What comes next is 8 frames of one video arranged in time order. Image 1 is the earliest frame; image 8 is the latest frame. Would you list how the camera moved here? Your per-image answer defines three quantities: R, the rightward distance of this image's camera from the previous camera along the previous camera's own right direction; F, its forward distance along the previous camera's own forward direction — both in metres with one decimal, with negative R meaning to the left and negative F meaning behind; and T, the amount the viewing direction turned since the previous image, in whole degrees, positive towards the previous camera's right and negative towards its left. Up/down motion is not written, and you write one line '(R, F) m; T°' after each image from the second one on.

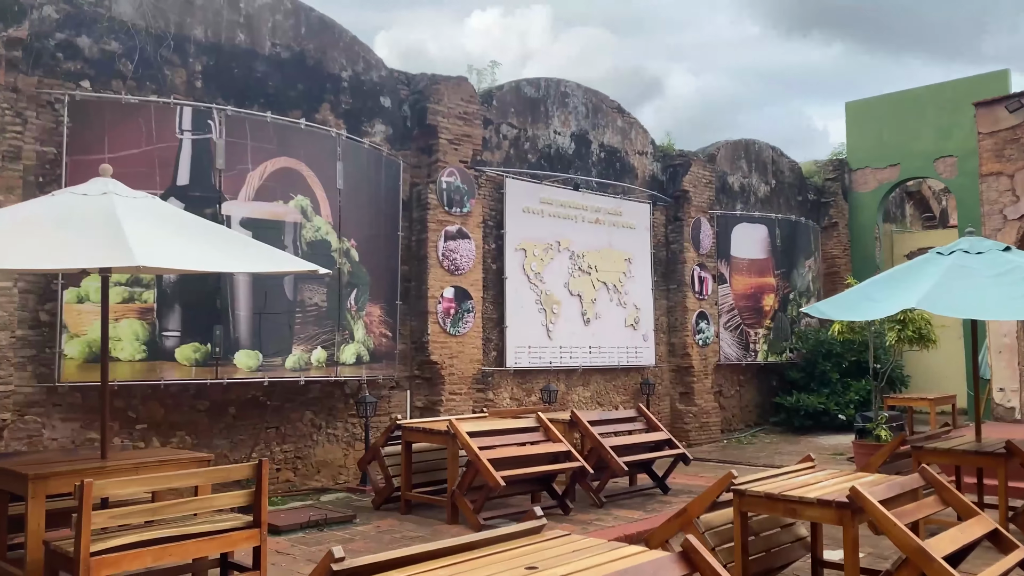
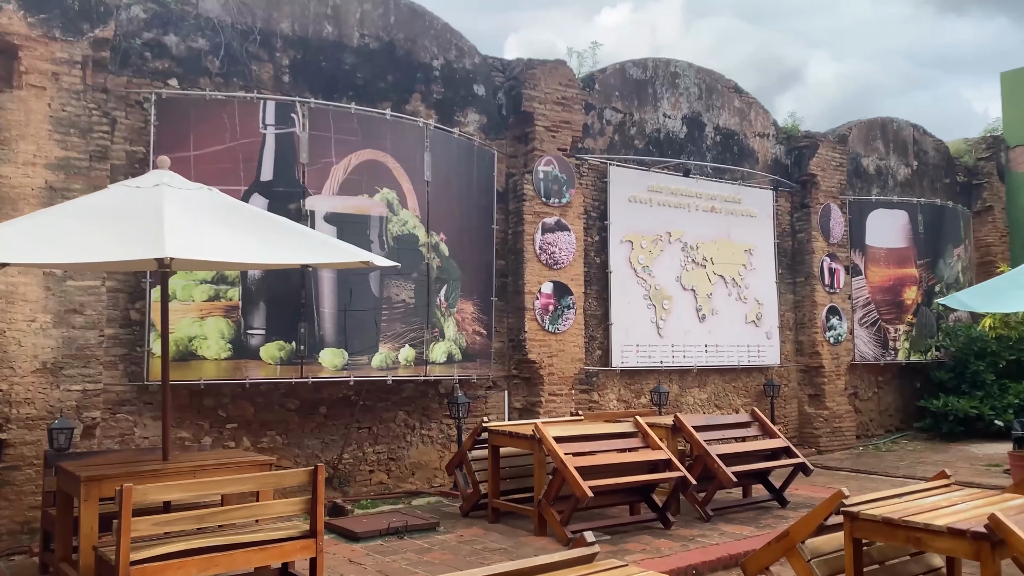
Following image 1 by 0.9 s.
(+0.3, +0.5) m; -9°
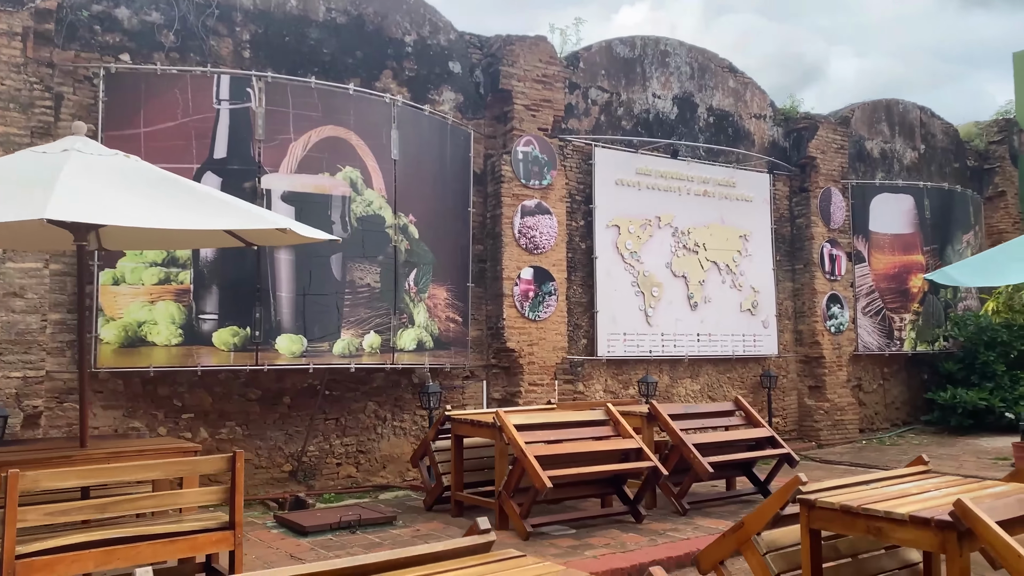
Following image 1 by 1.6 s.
(+0.4, +0.4) m; -1°
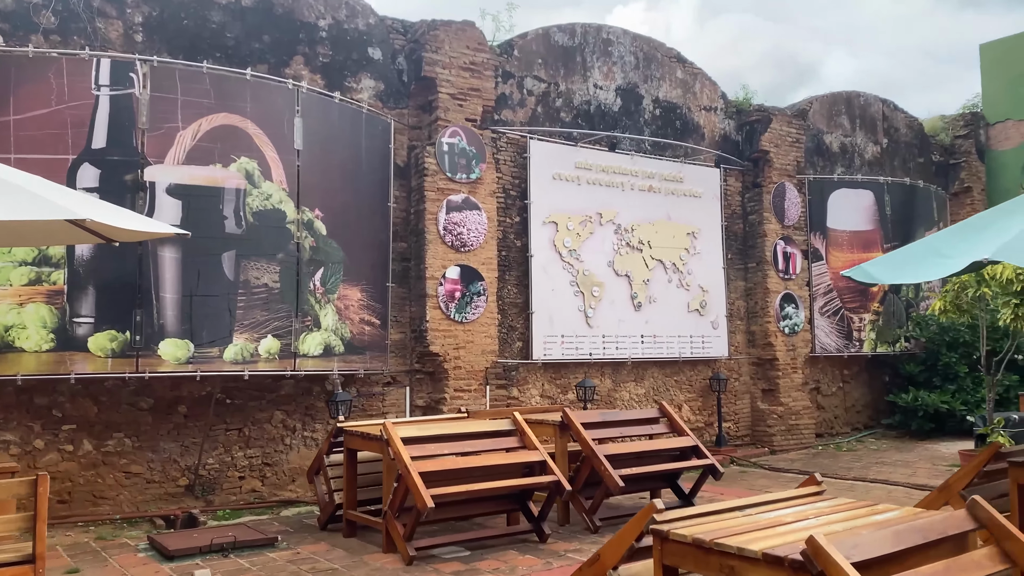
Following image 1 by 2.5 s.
(+0.6, +0.5) m; +1°
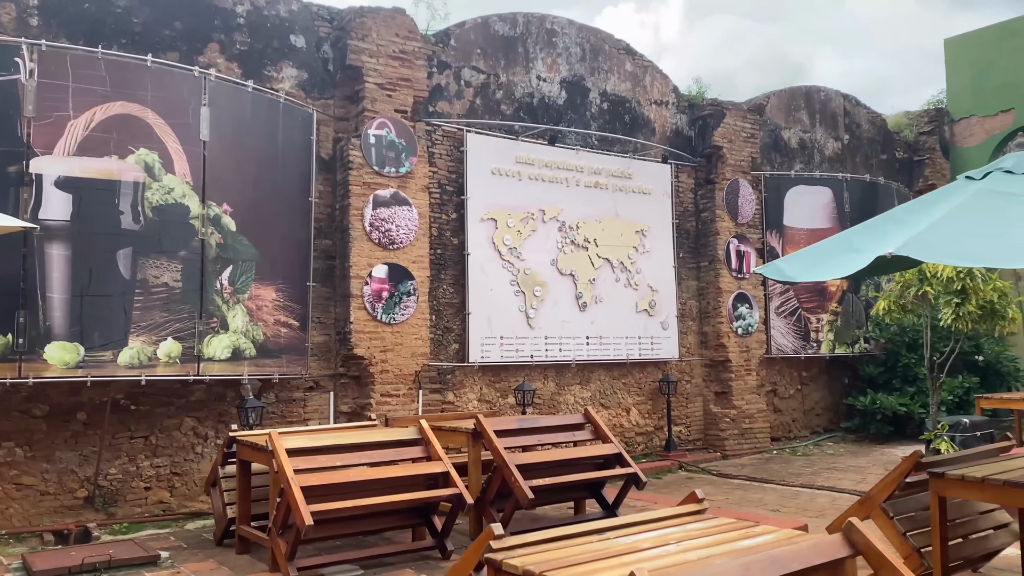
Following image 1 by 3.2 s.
(+0.5, +0.4) m; +1°
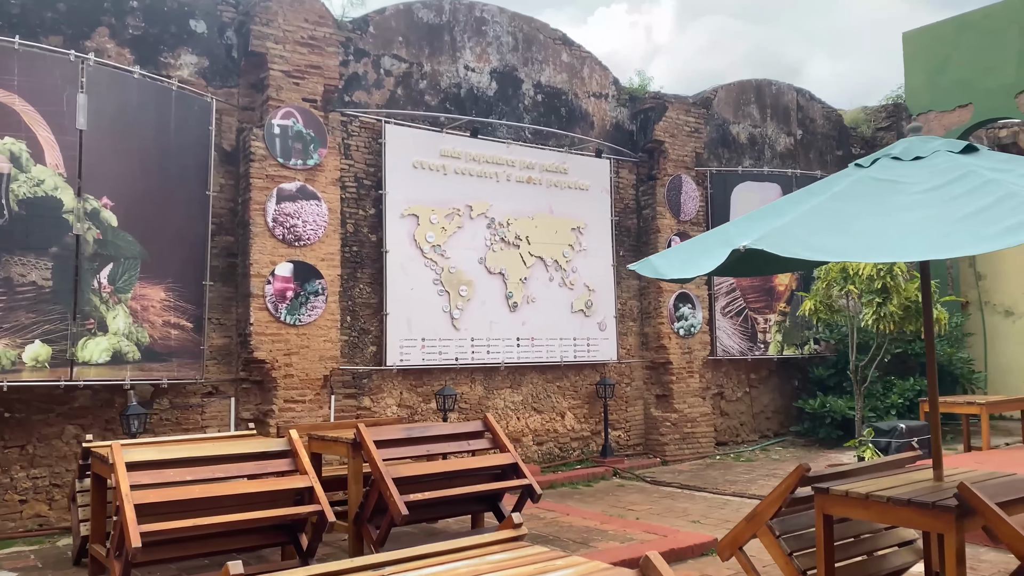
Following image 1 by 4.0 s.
(+0.7, +0.4) m; +1°
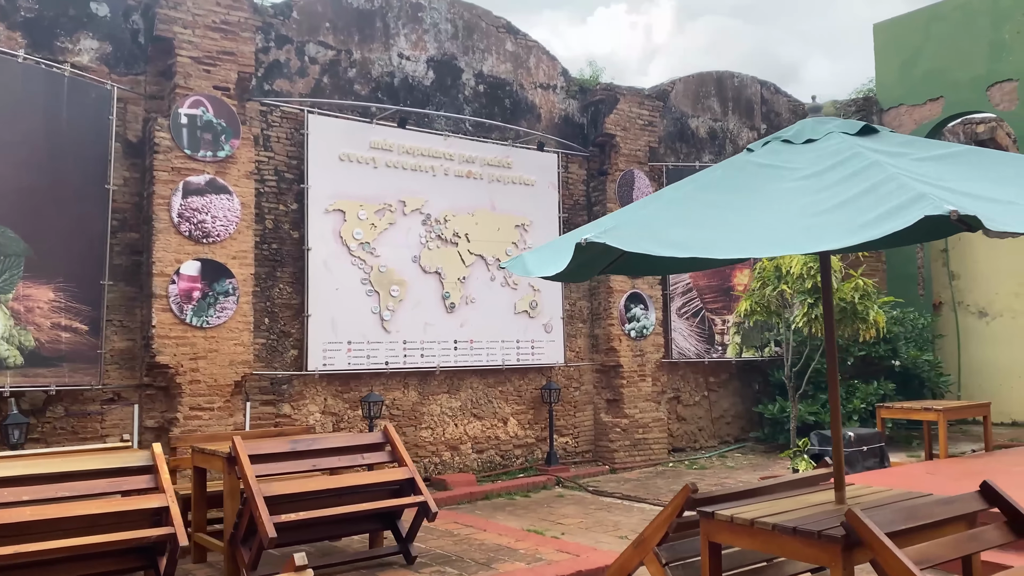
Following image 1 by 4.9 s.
(+0.6, +0.4) m; 0°
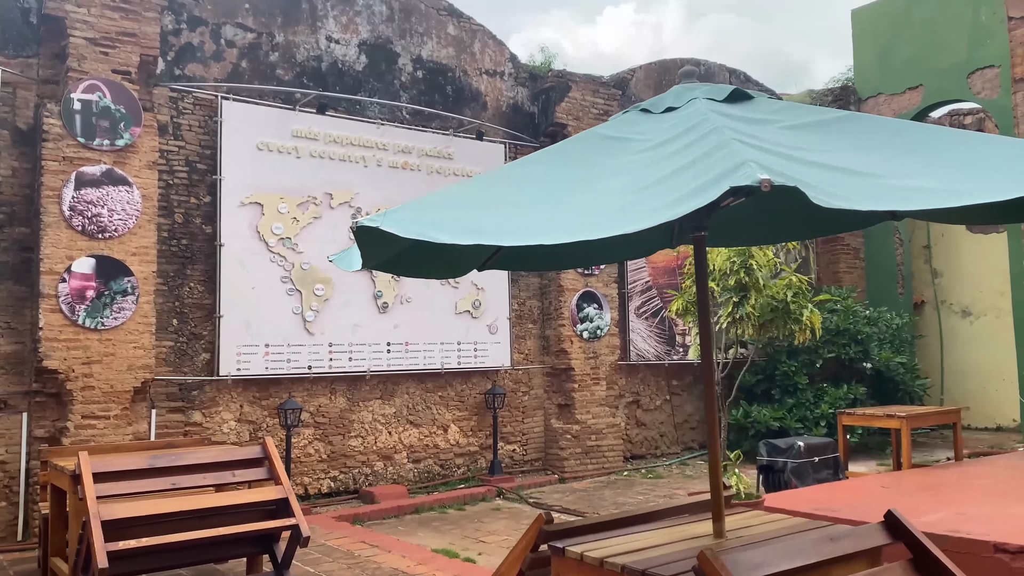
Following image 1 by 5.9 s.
(+0.7, +0.5) m; 0°
